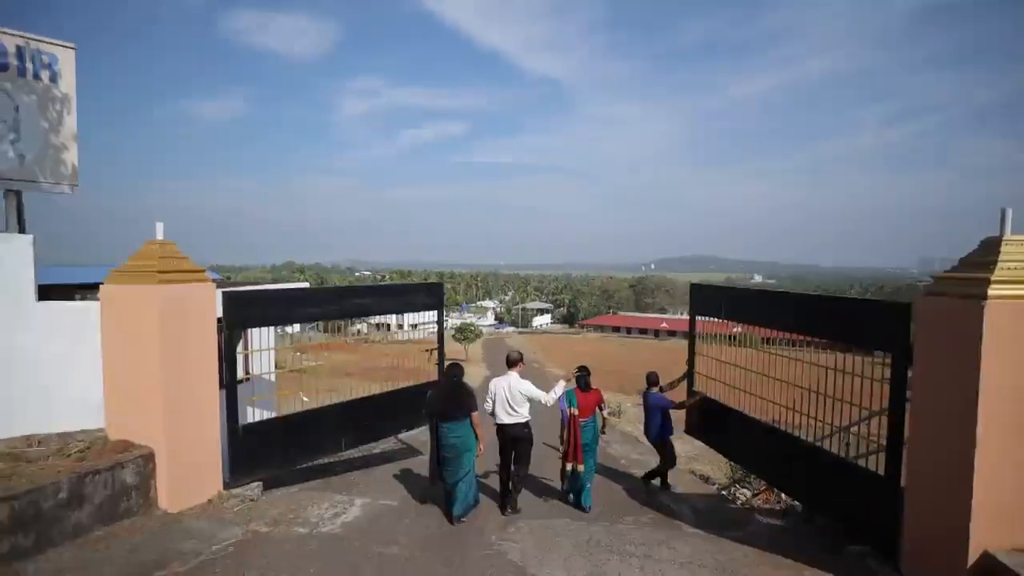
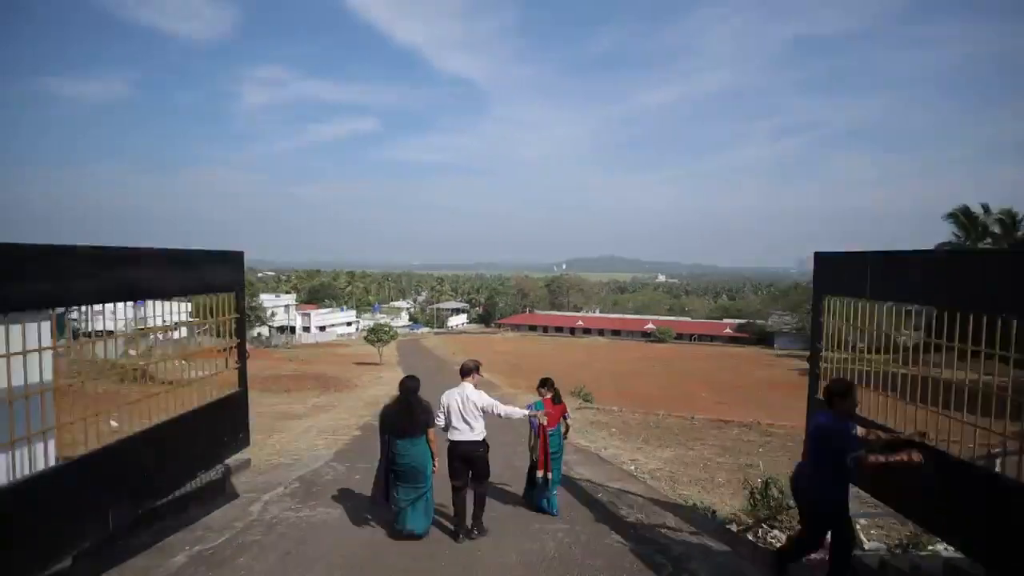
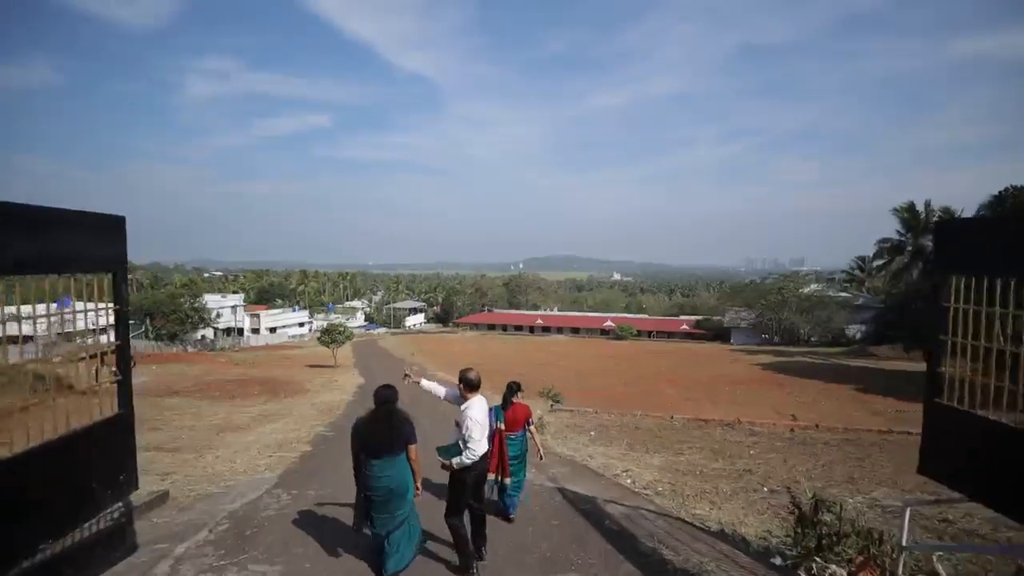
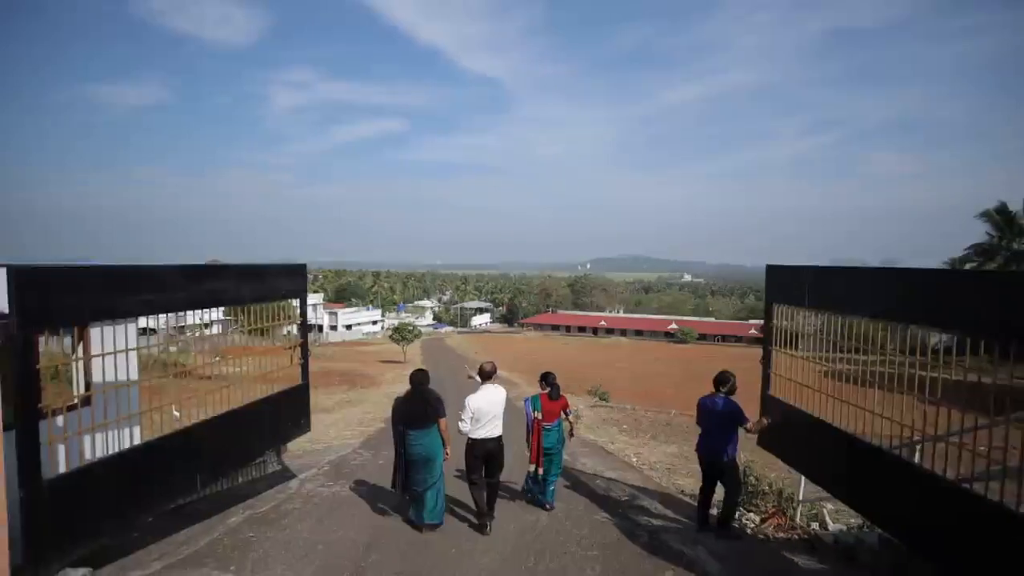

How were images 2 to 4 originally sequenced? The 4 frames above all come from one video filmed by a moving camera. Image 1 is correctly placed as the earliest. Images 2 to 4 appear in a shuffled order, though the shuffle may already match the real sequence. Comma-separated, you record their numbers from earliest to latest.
4, 2, 3
